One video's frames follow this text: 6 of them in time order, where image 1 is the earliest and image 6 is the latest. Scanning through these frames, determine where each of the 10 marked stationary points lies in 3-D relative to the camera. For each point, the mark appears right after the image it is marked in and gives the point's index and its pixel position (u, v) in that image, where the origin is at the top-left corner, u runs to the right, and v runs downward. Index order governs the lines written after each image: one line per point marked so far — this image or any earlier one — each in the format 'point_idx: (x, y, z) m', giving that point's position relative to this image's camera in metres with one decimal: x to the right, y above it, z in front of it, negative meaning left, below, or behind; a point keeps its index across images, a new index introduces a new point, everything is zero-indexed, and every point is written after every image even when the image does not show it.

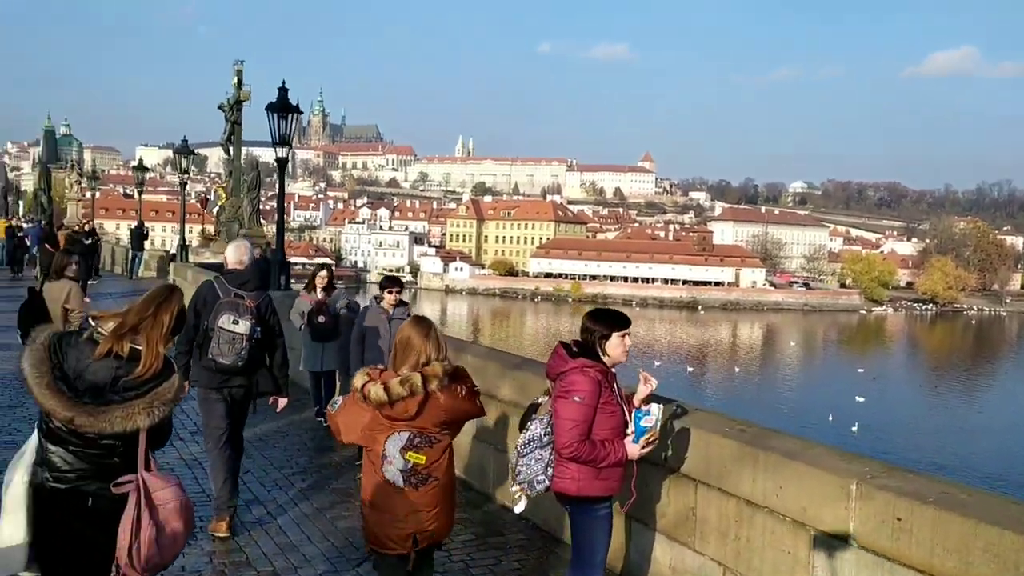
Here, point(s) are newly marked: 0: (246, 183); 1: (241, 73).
0: (-3.9, +1.5, +13.3) m
1: (-4.1, +3.2, +13.6) m
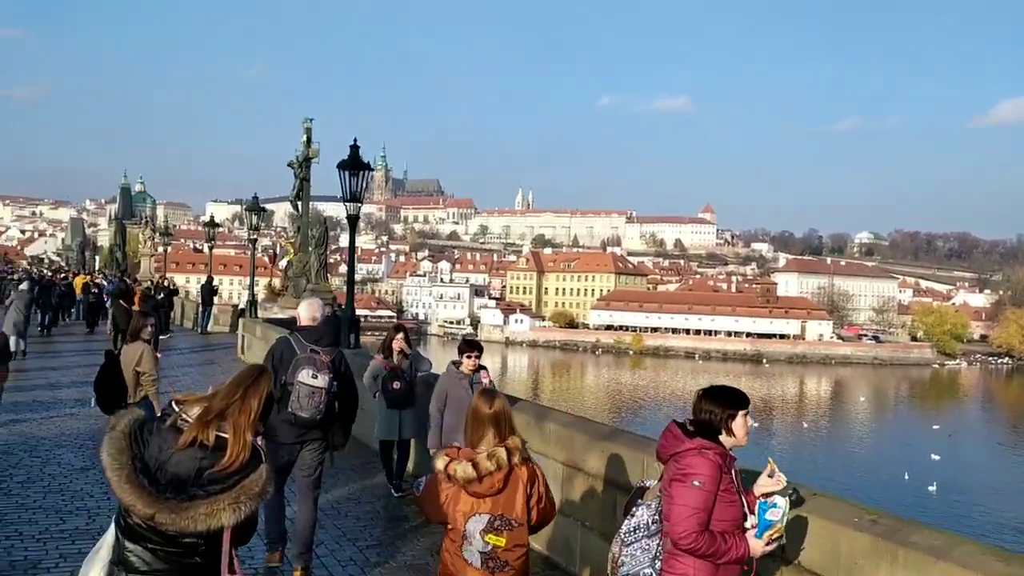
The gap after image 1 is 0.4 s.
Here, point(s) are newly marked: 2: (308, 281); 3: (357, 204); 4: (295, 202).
0: (-2.9, +0.7, +13.5) m
1: (-3.1, +2.4, +13.9) m
2: (-3.0, +0.1, +13.6) m
3: (-1.2, +0.6, +6.9) m
4: (-3.5, +1.4, +14.6) m
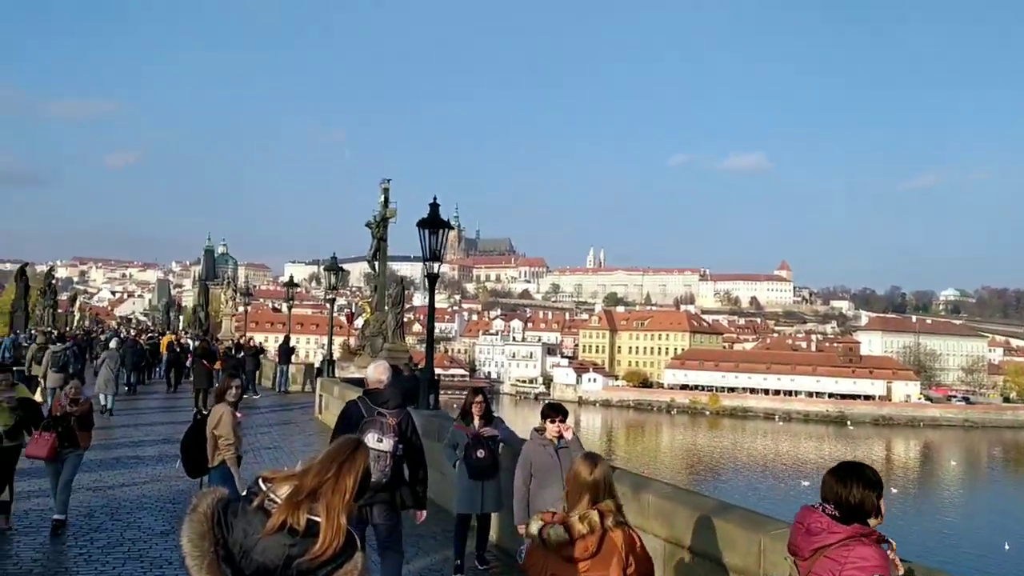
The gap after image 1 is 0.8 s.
0: (-1.8, -0.1, +13.5) m
1: (-1.9, +1.5, +14.1) m
2: (-1.9, -0.8, +13.6) m
3: (-0.6, +0.2, +6.8) m
4: (-2.2, +0.4, +14.7) m
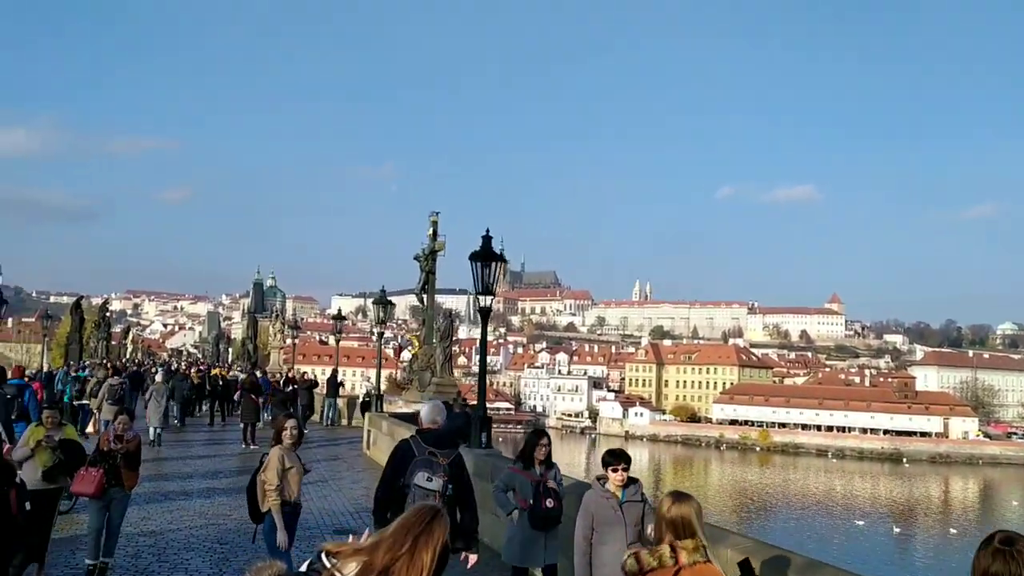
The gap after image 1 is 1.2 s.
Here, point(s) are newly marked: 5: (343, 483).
0: (-1.1, -0.6, +13.4) m
1: (-1.2, +1.0, +14.0) m
2: (-1.2, -1.3, +13.5) m
3: (-0.2, -0.1, +6.6) m
4: (-1.5, -0.1, +14.6) m
5: (-1.7, -1.9, +9.0) m
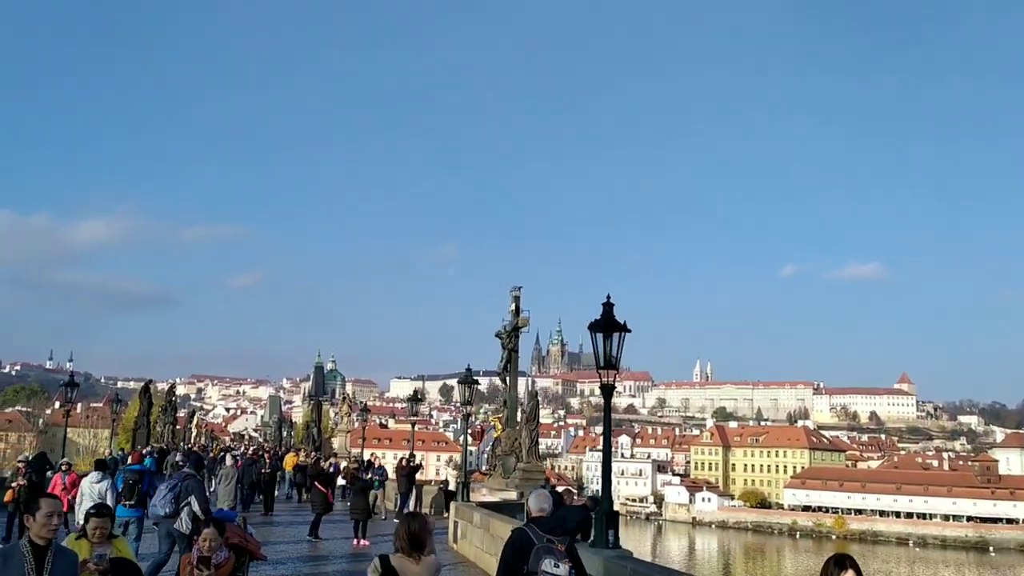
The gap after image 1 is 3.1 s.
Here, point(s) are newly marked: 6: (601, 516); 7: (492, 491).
0: (+0.1, -1.7, +12.6) m
1: (+0.1, -0.2, +13.3) m
2: (+0.1, -2.4, +12.6) m
3: (+0.6, -0.5, +5.8) m
4: (-0.2, -1.3, +13.8) m
5: (-0.7, -2.6, +8.1) m
6: (+0.5, -1.4, +5.6) m
7: (-0.3, -2.8, +12.4) m
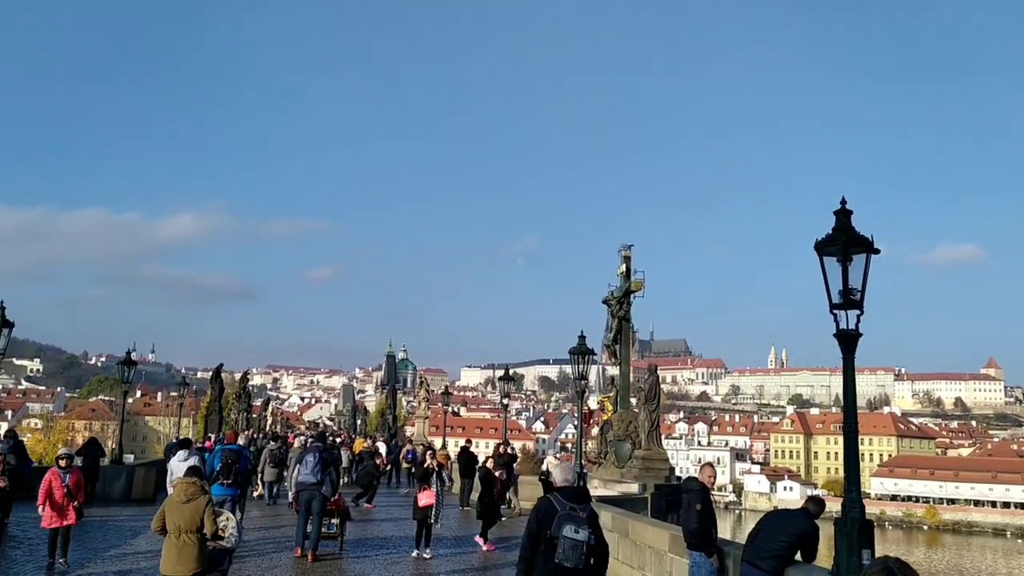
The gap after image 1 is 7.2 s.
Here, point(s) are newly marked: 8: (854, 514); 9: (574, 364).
0: (+1.5, -1.2, +10.7) m
1: (+1.5, +0.3, +11.4) m
2: (+1.4, -1.9, +10.7) m
3: (+1.5, -0.1, +3.9) m
4: (+1.3, -0.8, +12.0) m
5: (+0.3, -2.2, +6.3) m
6: (+1.4, -1.0, +3.7) m
7: (+1.1, -2.2, +10.6) m
8: (+1.4, -0.9, +3.8) m
9: (+0.5, -2.0, +21.4) m
